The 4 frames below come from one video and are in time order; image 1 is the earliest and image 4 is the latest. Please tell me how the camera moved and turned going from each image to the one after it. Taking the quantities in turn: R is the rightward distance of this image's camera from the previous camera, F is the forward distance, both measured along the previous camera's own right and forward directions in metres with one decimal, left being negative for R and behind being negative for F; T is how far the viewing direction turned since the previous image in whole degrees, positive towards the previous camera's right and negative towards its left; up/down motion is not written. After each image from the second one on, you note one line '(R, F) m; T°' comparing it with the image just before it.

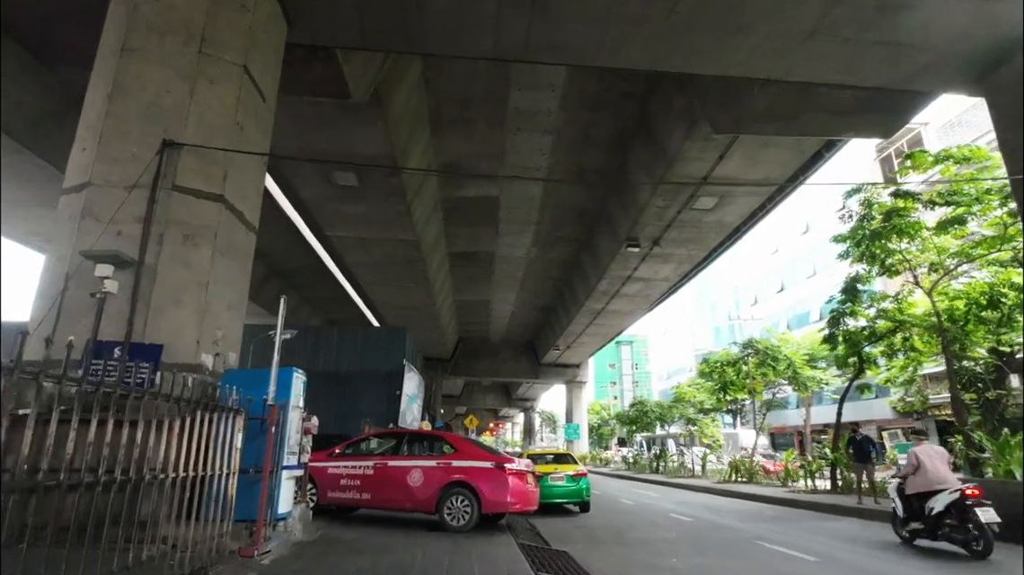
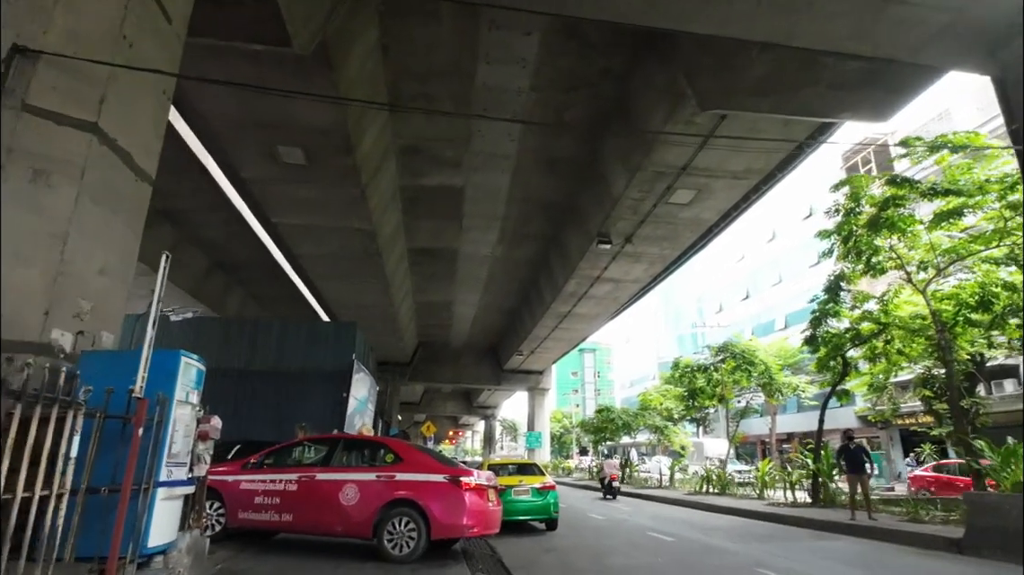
(0.0, +0.9) m; +4°
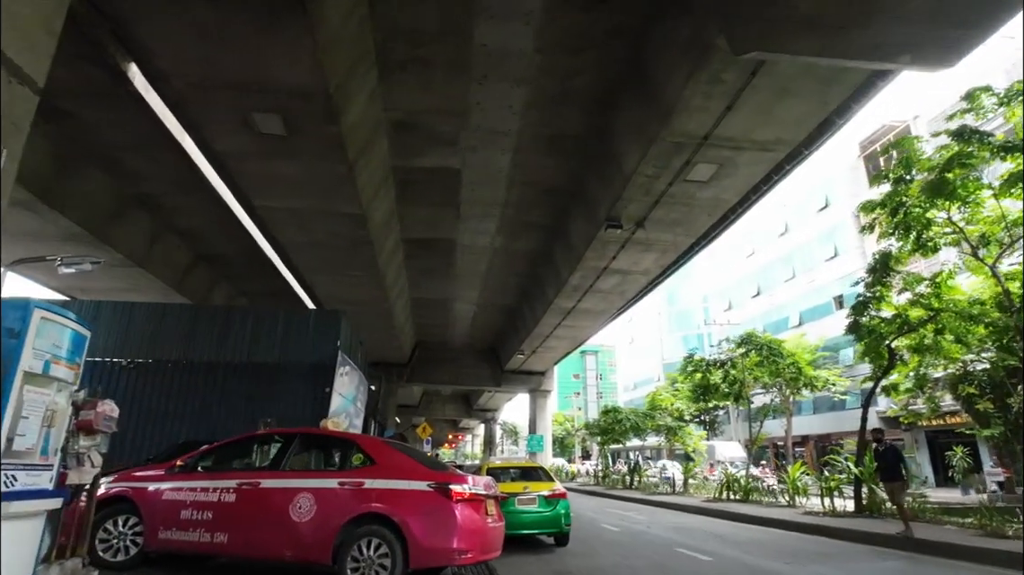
(0.0, +1.0) m; 0°
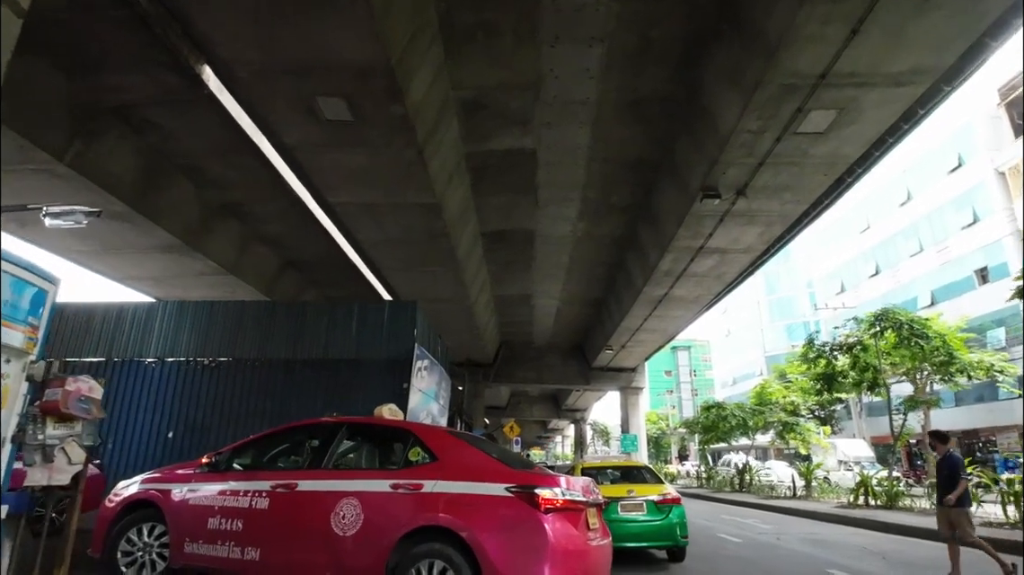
(-0.1, +0.9) m; -8°
